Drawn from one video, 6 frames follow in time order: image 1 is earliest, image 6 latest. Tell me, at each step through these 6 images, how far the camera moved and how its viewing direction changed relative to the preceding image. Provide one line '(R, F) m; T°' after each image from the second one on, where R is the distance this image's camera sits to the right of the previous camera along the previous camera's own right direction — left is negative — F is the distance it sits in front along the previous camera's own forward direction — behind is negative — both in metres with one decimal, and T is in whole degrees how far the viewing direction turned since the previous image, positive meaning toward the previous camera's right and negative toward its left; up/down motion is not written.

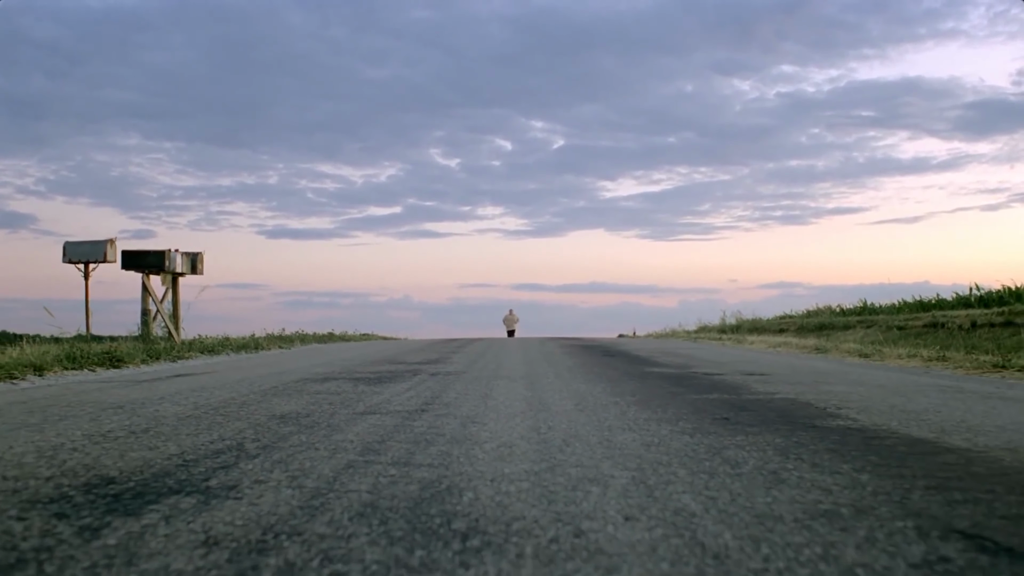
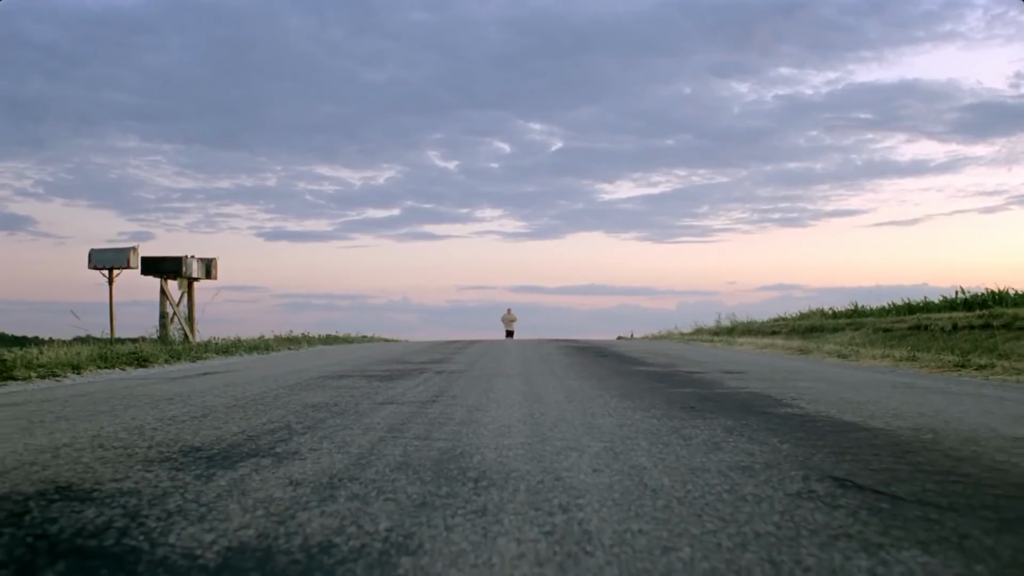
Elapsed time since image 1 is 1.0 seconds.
(0.0, -1.0) m; 0°
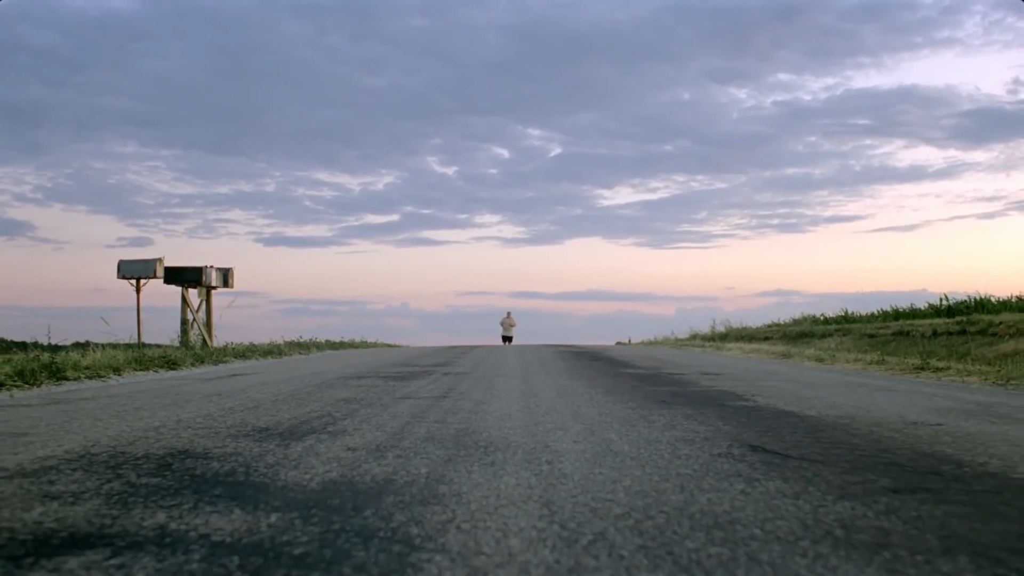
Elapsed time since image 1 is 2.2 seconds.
(0.0, -1.3) m; 0°
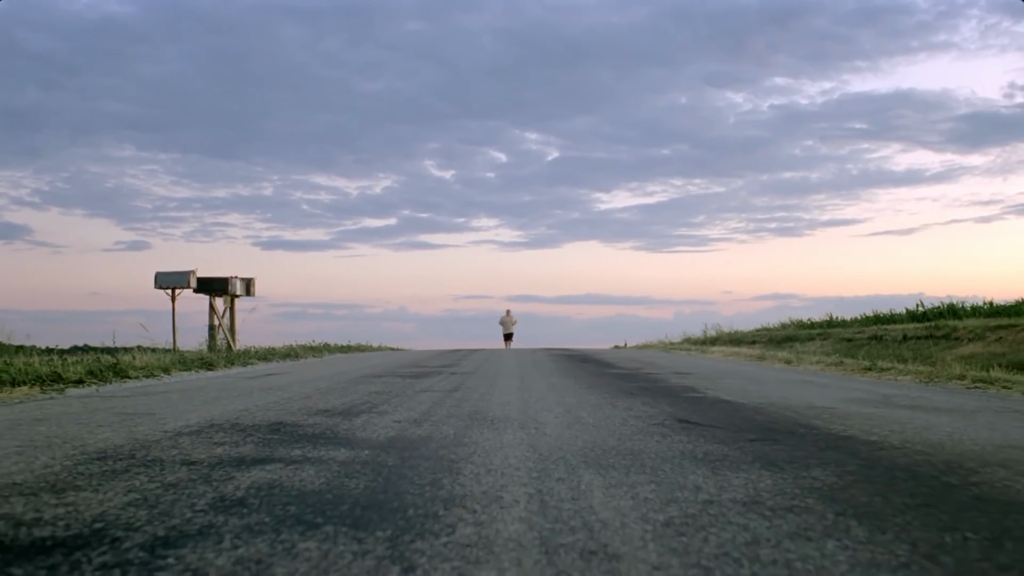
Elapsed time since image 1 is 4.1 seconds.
(0.0, -2.0) m; 0°
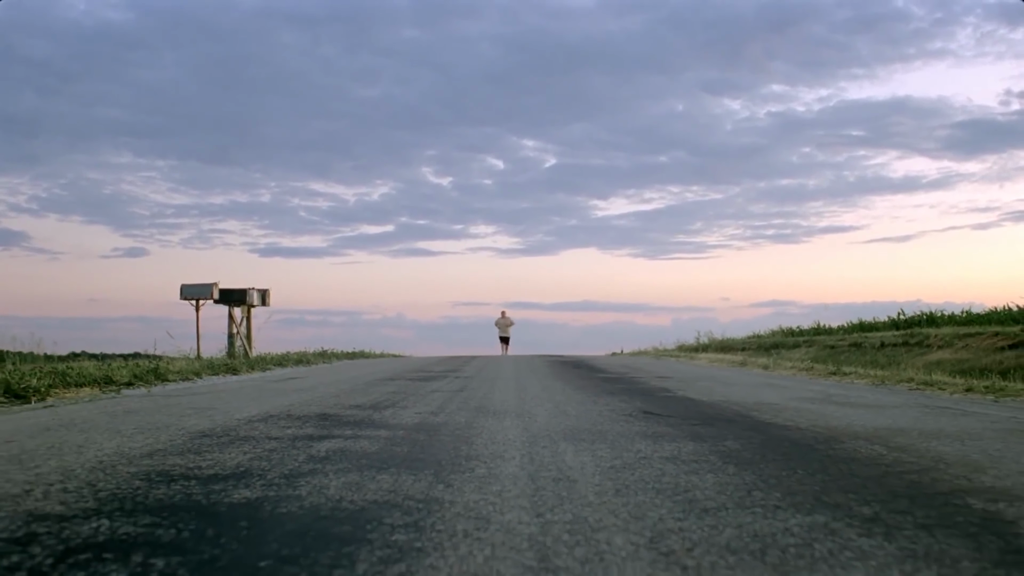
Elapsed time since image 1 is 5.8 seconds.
(0.0, -1.7) m; 0°
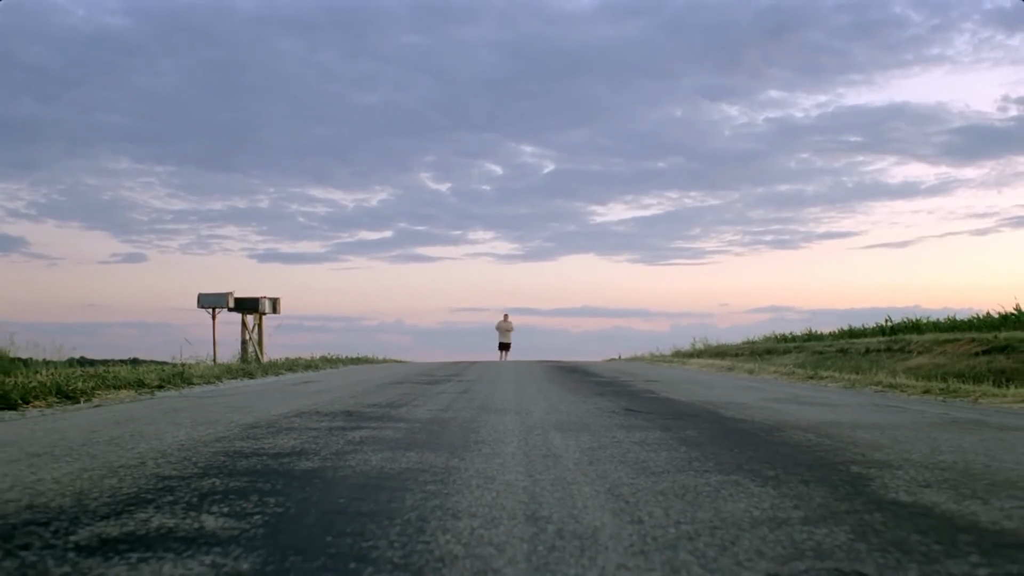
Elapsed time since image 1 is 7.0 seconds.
(0.0, -1.3) m; 0°
